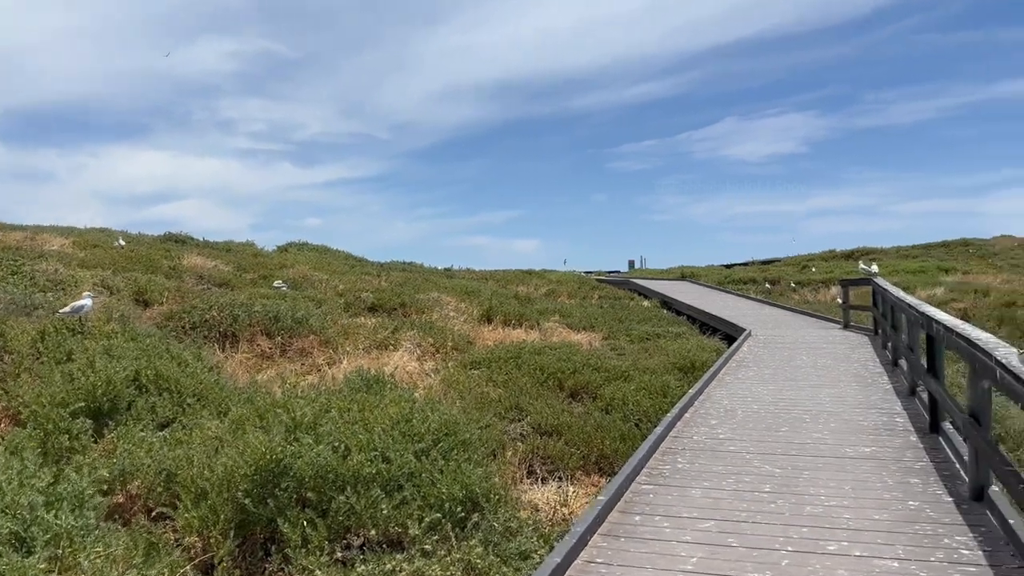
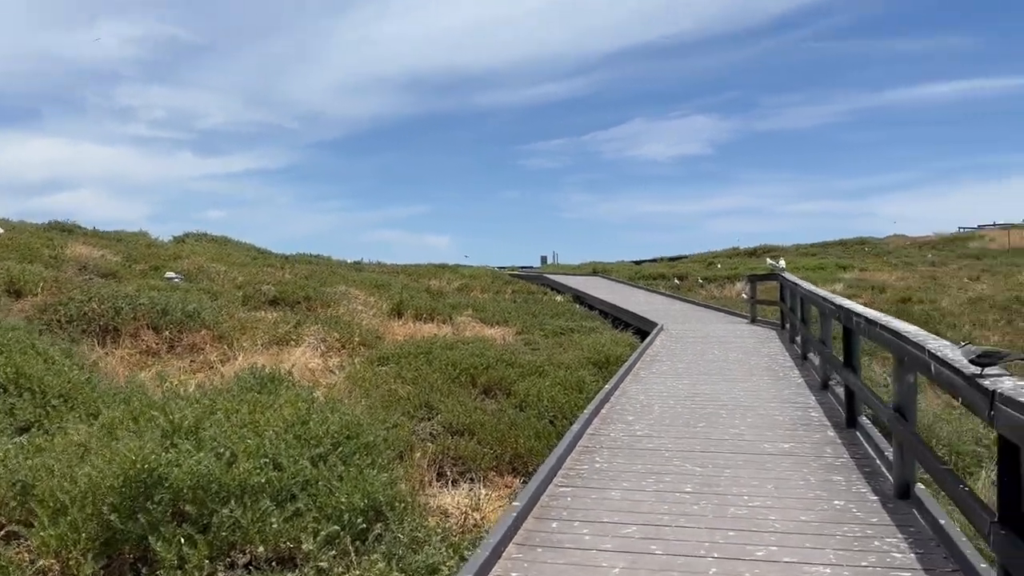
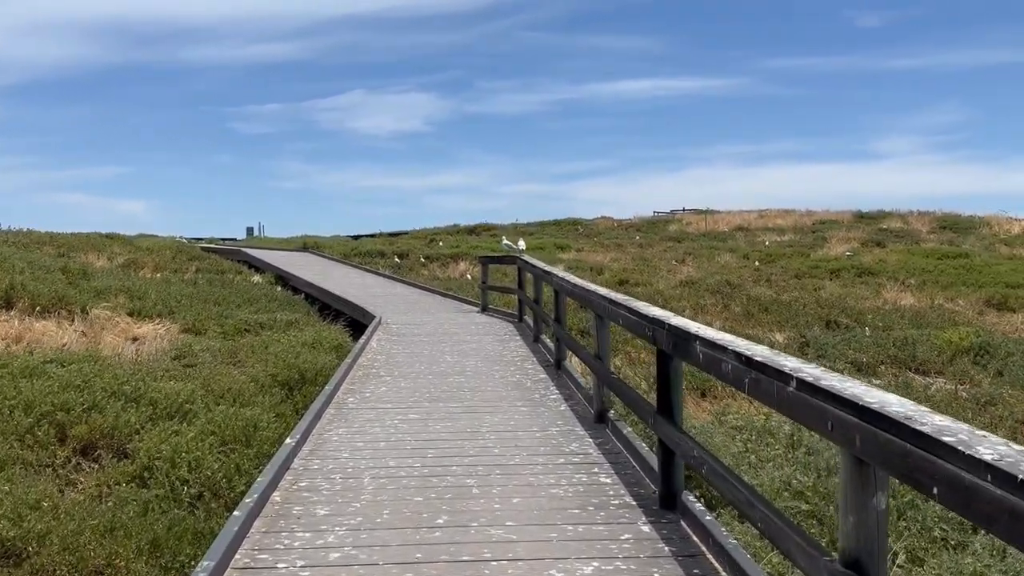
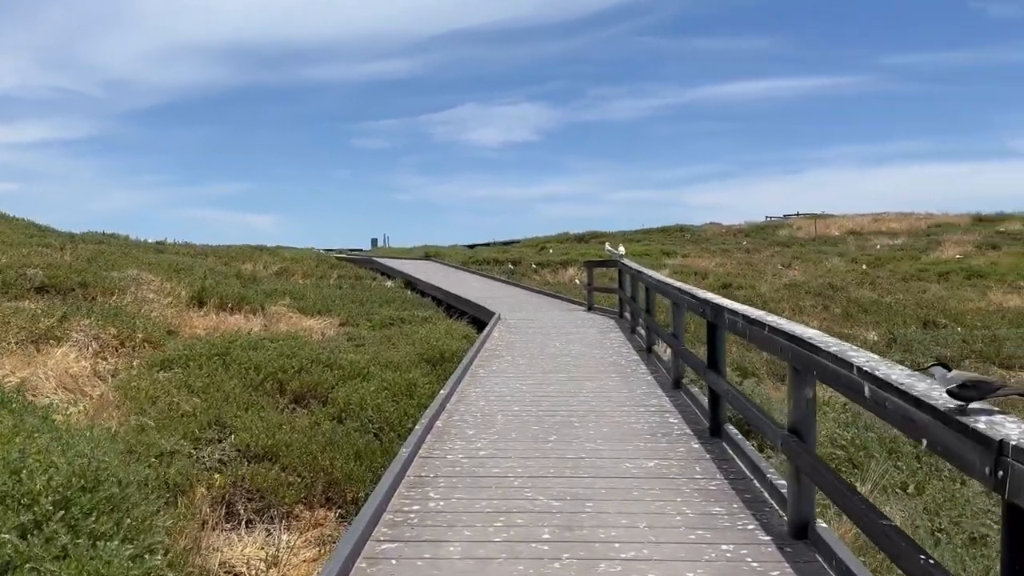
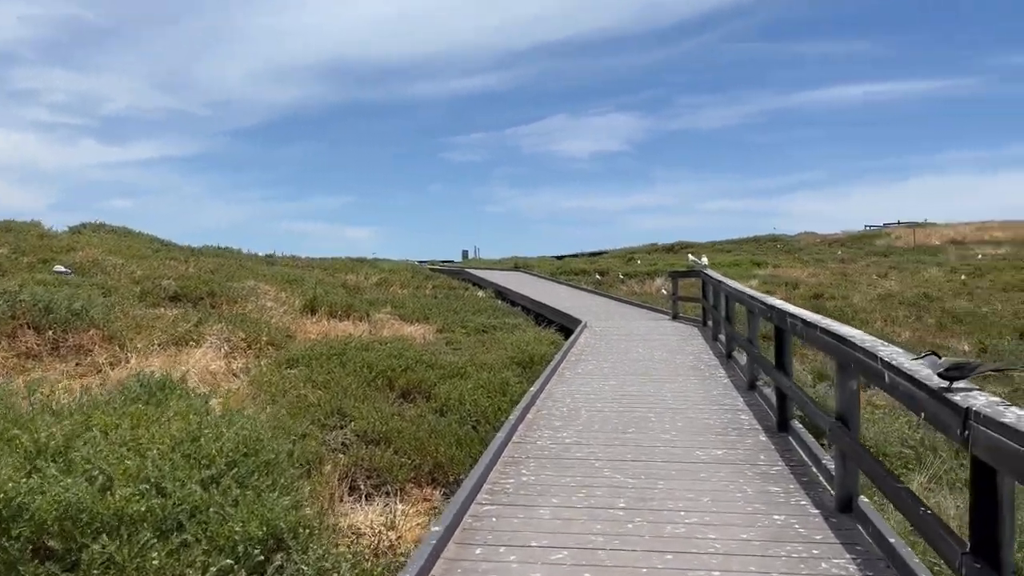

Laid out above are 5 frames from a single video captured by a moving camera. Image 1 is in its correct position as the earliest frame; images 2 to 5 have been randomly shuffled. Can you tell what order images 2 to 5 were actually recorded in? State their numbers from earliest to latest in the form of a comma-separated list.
2, 5, 4, 3
